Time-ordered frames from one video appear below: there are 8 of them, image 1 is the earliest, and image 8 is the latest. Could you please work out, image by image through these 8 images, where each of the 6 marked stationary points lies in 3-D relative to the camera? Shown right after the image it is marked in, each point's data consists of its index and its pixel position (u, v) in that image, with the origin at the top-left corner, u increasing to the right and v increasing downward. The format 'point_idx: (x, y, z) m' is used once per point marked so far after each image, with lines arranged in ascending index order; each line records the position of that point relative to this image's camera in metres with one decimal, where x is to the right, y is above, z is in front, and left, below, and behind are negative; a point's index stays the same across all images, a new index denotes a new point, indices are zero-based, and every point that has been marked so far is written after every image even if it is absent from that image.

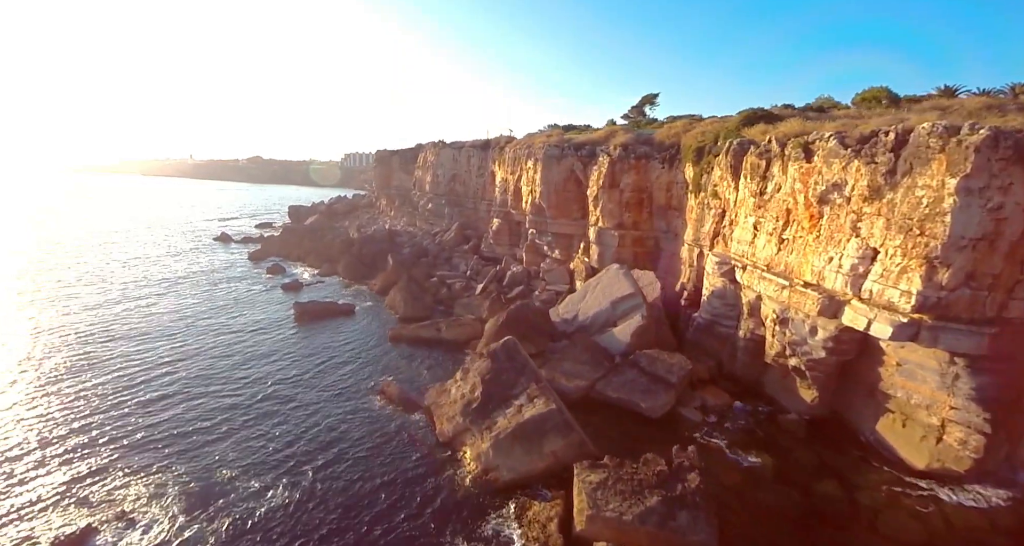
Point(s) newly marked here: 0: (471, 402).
0: (-1.1, -3.4, +12.9) m
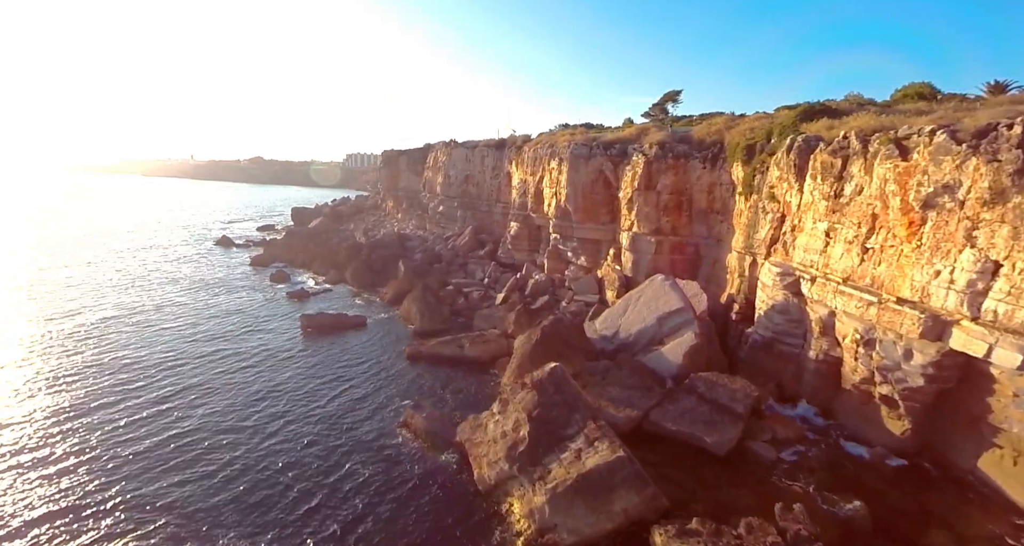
0: (+0.1, -3.8, +10.9) m
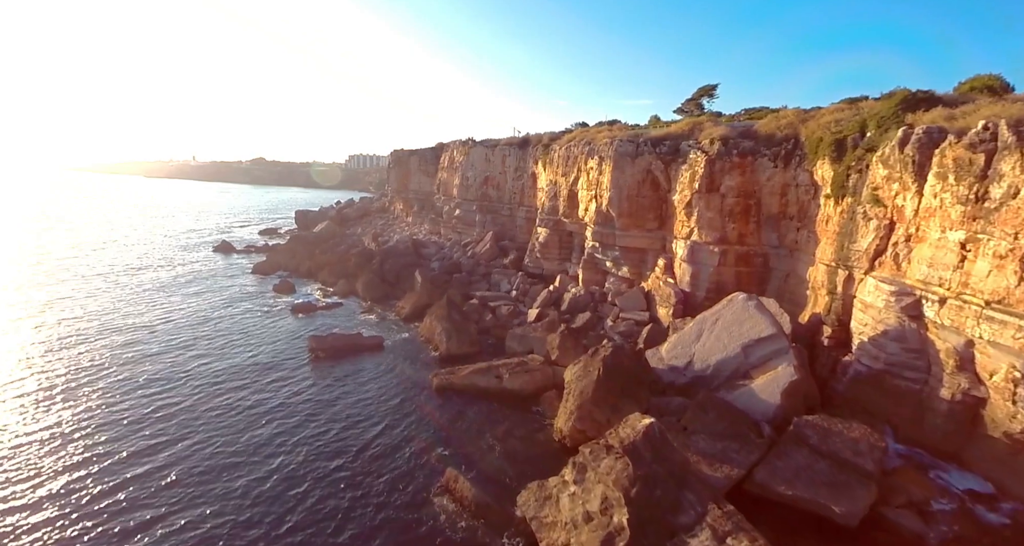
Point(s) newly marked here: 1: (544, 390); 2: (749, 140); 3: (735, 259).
0: (+1.7, -4.4, +8.1) m
1: (+1.1, -3.8, +15.7) m
2: (+9.2, +5.2, +18.6) m
3: (+8.4, +0.5, +18.1) m
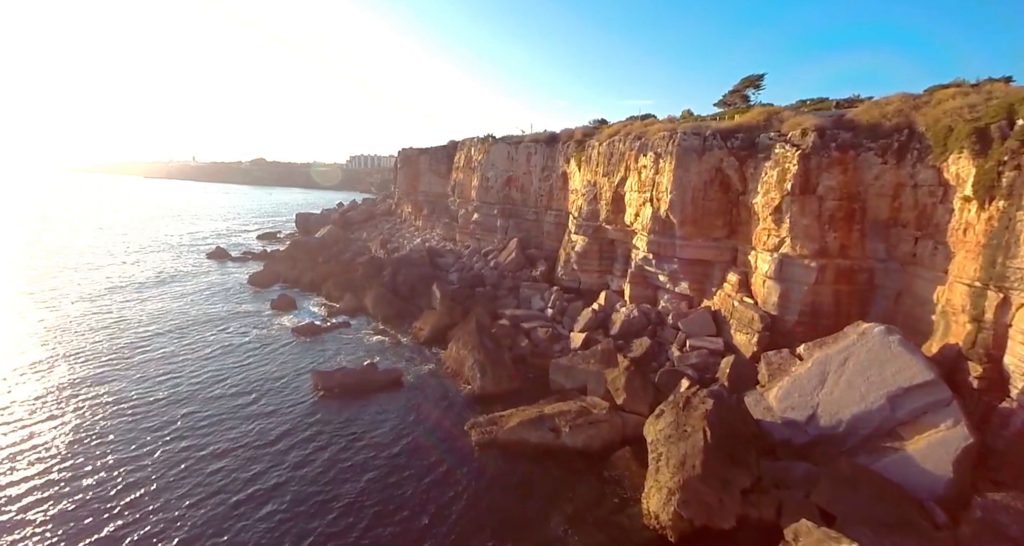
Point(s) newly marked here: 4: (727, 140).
0: (+3.3, -5.0, +4.8) m
1: (+2.6, -4.4, +12.3) m
2: (+10.7, +4.5, +15.3) m
3: (+10.0, -0.1, +14.8) m
4: (+7.7, +4.8, +17.3) m
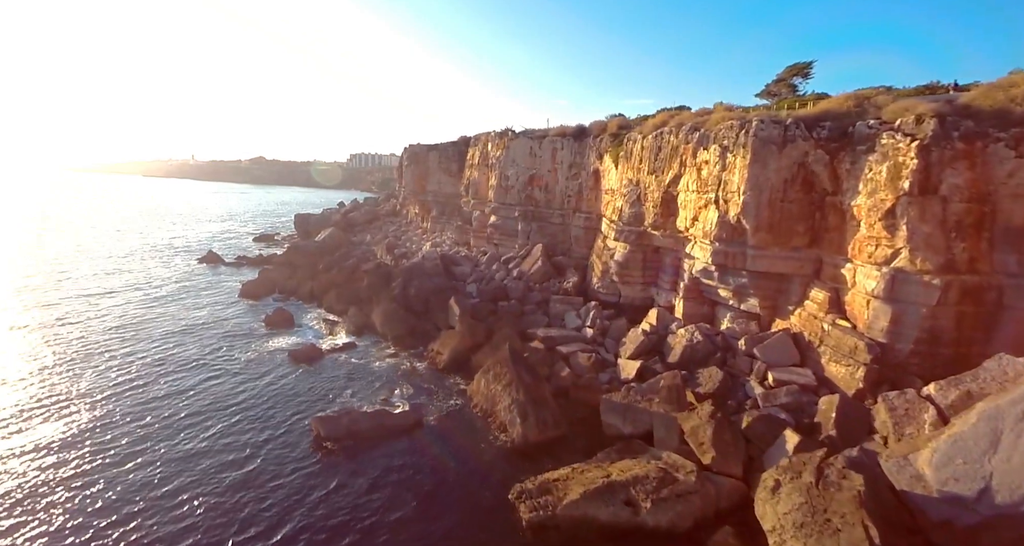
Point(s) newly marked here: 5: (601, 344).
0: (+4.5, -5.5, +1.8) m
1: (+3.9, -4.9, +9.4) m
2: (+11.9, +4.1, +12.4) m
3: (+11.2, -0.6, +11.9) m
4: (+9.0, +4.3, +14.4) m
5: (+3.2, -2.5, +17.0) m
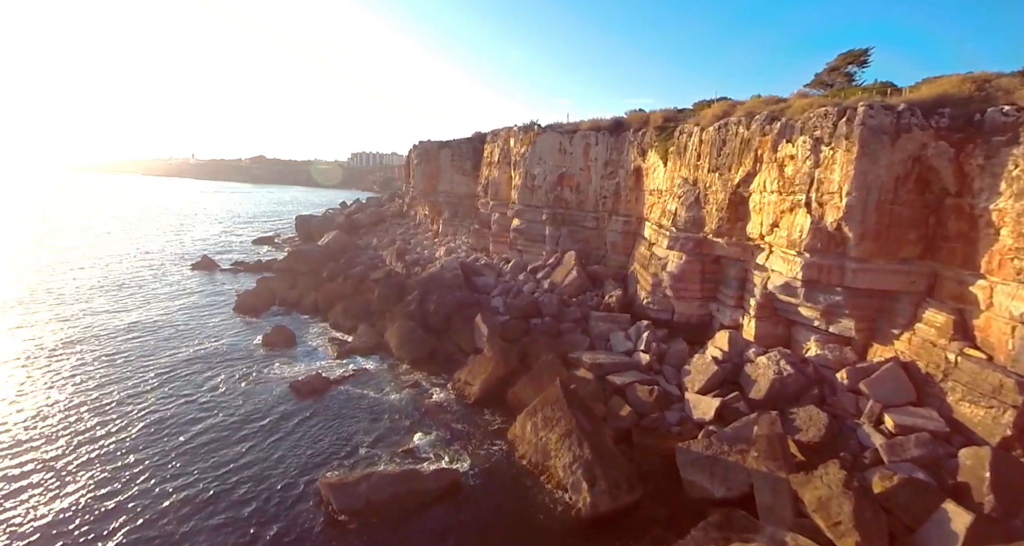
0: (+5.8, -5.9, -0.8) m
1: (+5.2, -5.4, +6.8) m
2: (+13.2, +3.6, +9.8) m
3: (+12.5, -1.0, +9.3) m
4: (+10.2, +3.9, +11.8) m
5: (+4.5, -3.0, +14.4) m
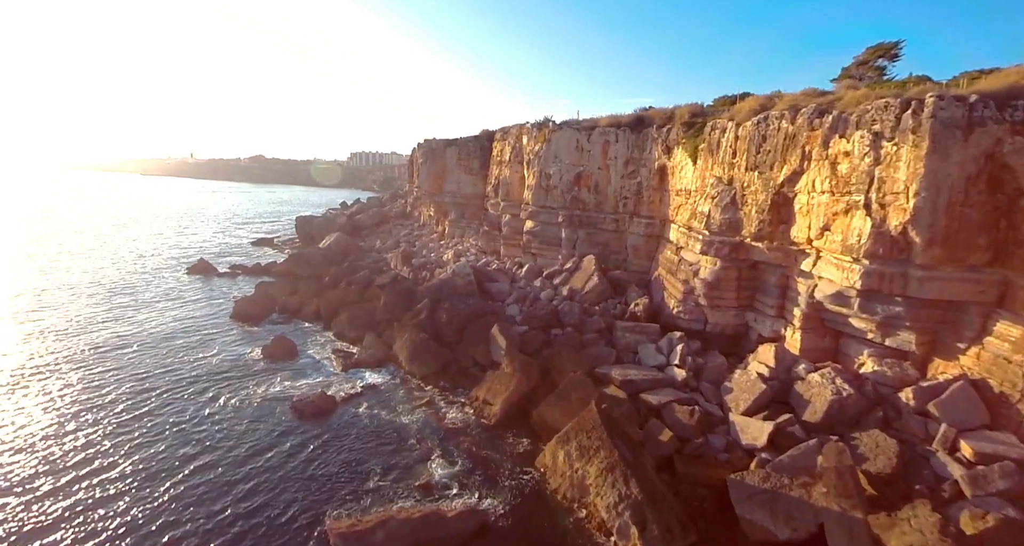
0: (+6.5, -6.1, -2.0) m
1: (+5.8, -5.6, +5.6) m
2: (+13.9, +3.4, +8.6) m
3: (+13.1, -1.2, +8.1) m
4: (+10.9, +3.7, +10.6) m
5: (+5.1, -3.2, +13.1) m
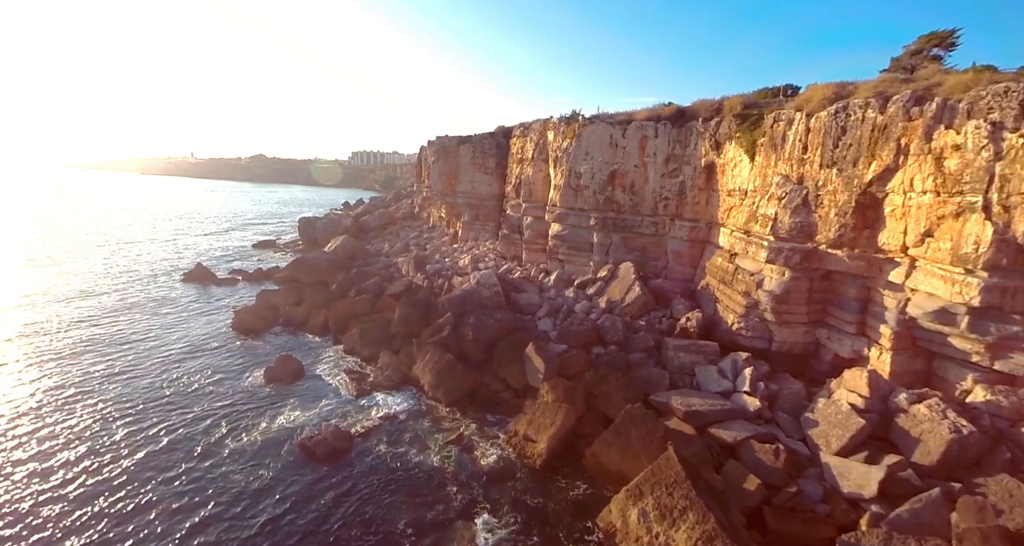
0: (+7.6, -6.5, -3.8) m
1: (+6.9, -5.9, +3.7) m
2: (+14.9, +3.1, +6.8) m
3: (+14.2, -1.5, +6.2) m
4: (+11.9, +3.4, +8.7) m
5: (+6.2, -3.5, +11.3) m
